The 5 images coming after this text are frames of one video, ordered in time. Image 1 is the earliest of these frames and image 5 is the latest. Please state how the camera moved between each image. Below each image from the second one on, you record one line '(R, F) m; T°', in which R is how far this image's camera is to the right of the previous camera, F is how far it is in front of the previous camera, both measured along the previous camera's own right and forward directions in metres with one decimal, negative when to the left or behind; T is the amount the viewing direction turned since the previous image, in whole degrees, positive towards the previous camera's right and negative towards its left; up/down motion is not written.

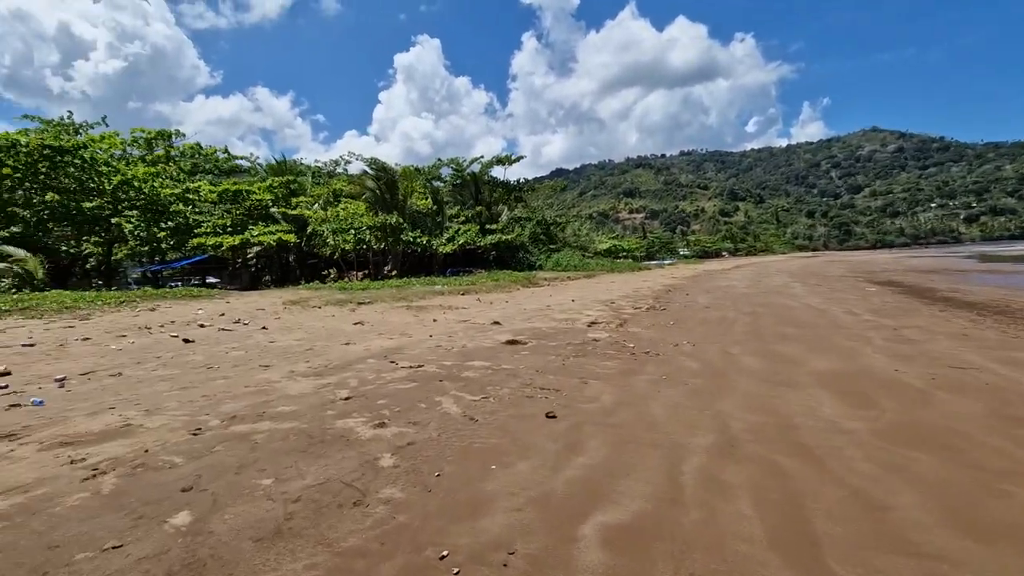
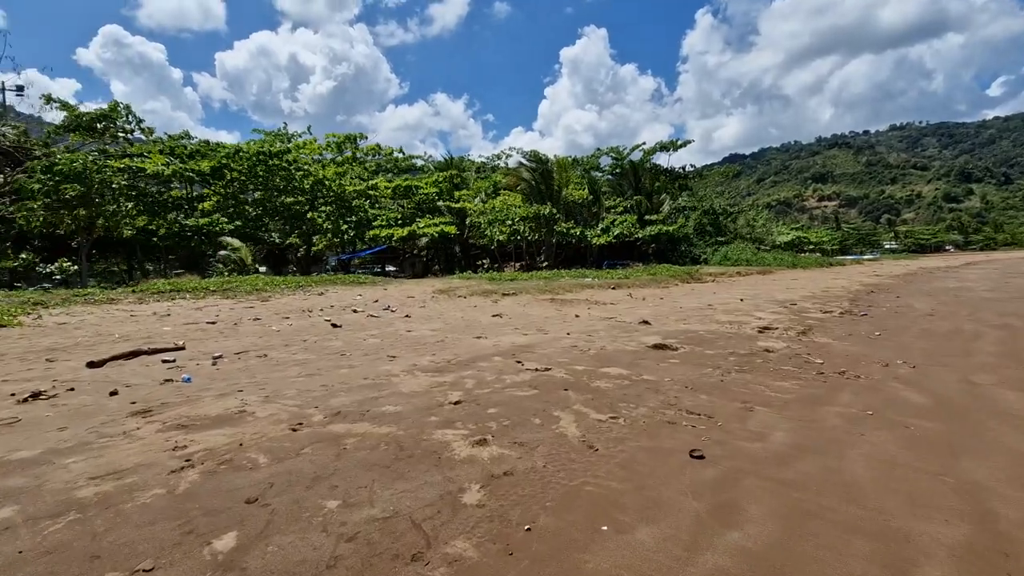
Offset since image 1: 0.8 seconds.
(+0.2, +1.0) m; -18°
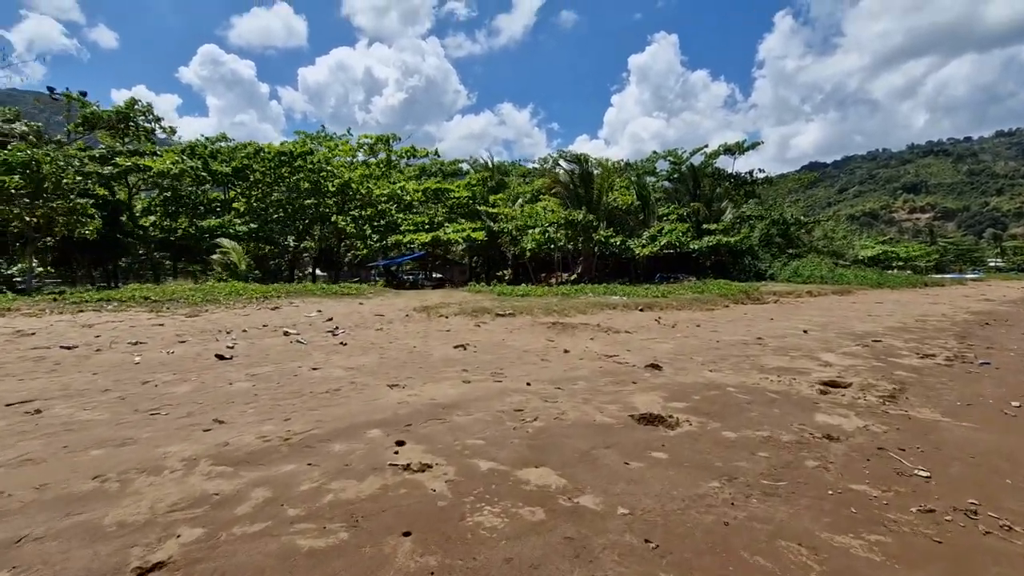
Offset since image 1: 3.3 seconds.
(+1.5, +2.7) m; -7°
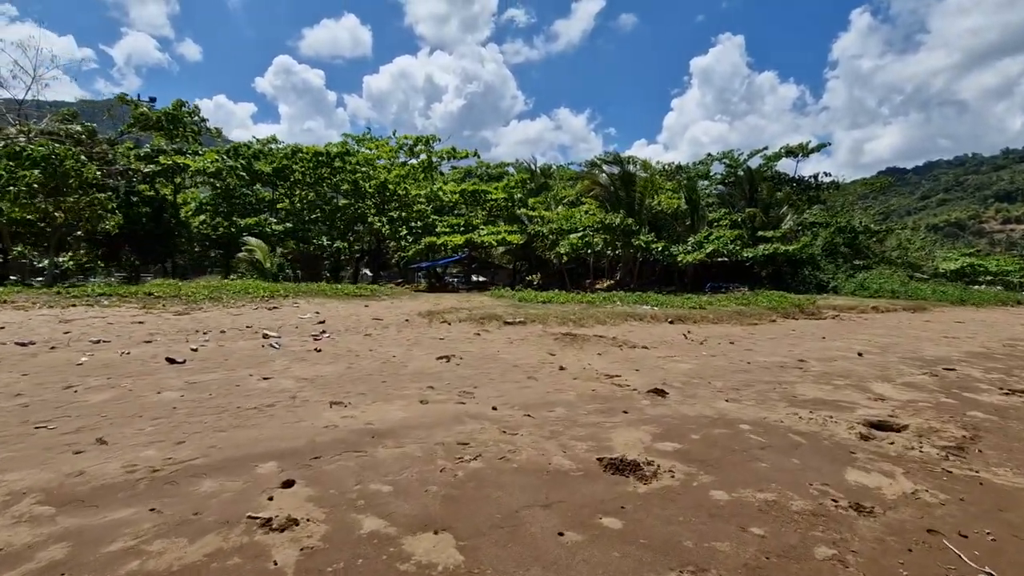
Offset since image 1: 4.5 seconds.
(+0.9, +1.0) m; -6°
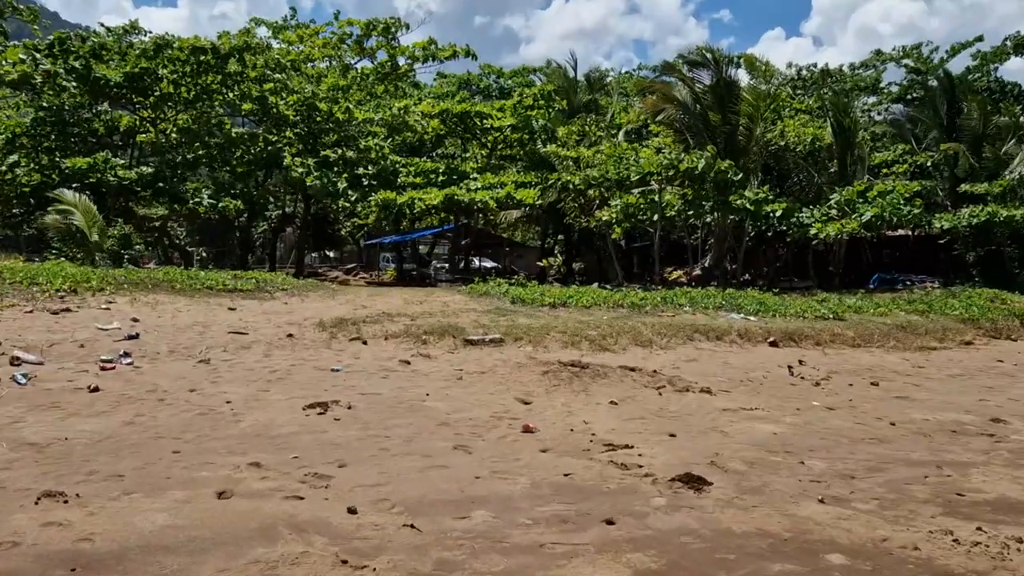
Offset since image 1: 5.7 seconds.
(+0.5, +2.3) m; +4°
